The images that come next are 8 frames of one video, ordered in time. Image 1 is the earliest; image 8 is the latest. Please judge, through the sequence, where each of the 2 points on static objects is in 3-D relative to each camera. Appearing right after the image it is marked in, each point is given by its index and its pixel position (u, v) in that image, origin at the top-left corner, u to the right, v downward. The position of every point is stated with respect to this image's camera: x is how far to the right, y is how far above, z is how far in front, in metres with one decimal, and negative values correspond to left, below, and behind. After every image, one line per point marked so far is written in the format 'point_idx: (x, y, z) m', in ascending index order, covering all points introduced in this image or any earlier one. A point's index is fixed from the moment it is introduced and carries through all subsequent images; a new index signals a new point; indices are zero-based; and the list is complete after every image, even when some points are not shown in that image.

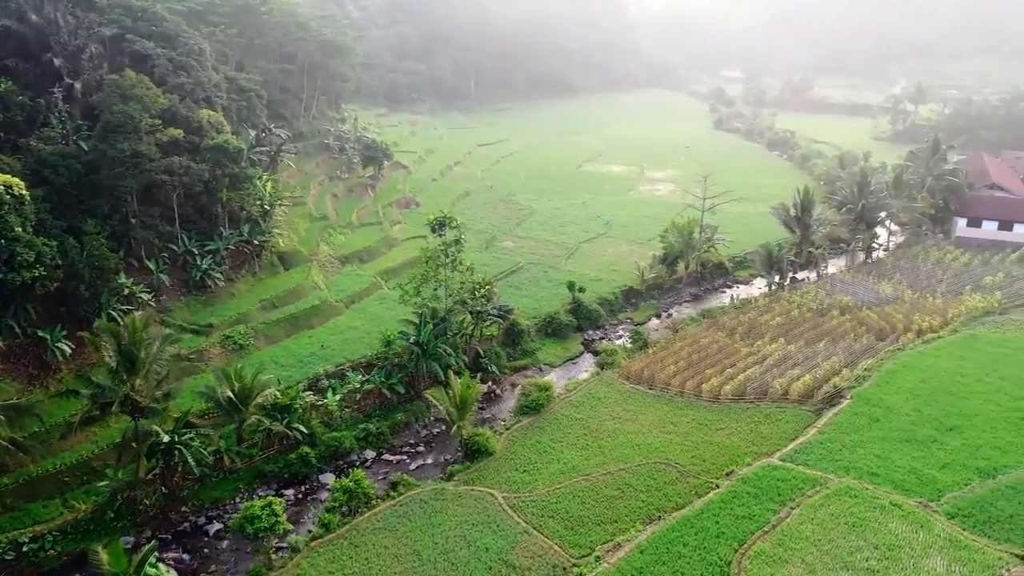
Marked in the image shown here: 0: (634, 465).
0: (+3.4, -4.9, +19.1) m
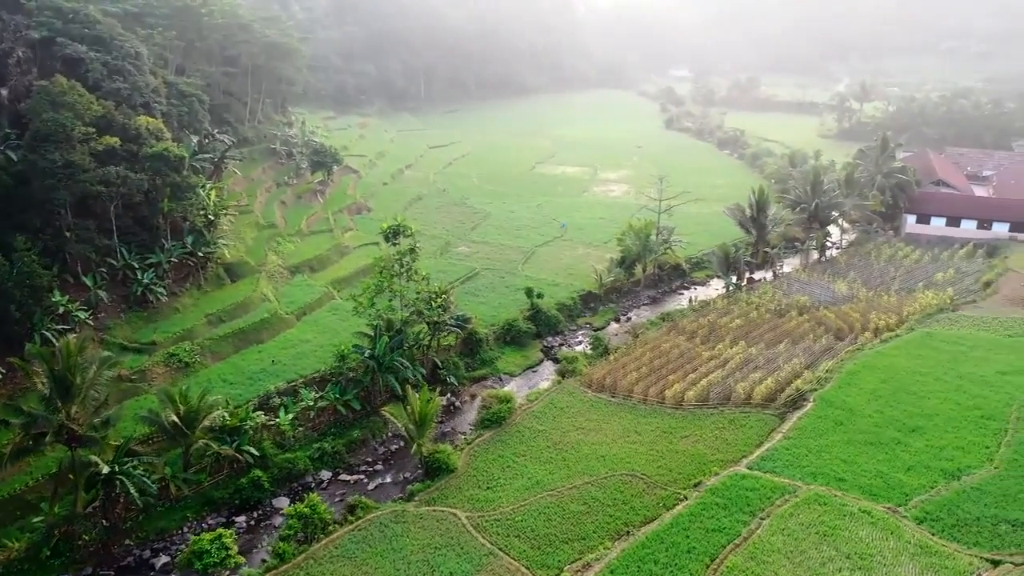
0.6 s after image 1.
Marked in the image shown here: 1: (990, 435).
0: (+2.4, -5.1, +18.6) m
1: (+12.0, -3.8, +17.2) m
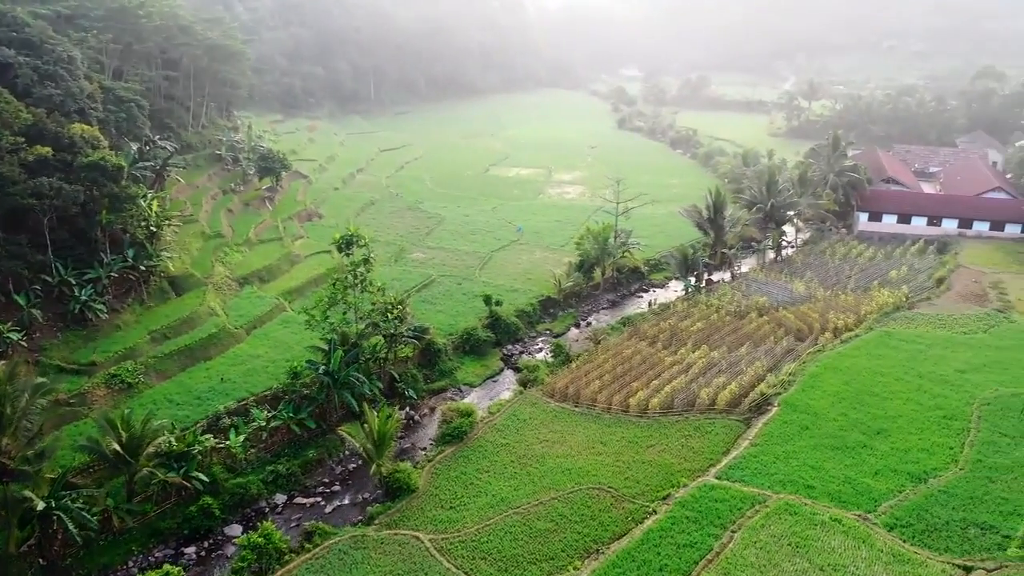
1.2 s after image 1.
0: (+1.4, -5.4, +18.1) m
1: (+11.1, -3.8, +17.3) m
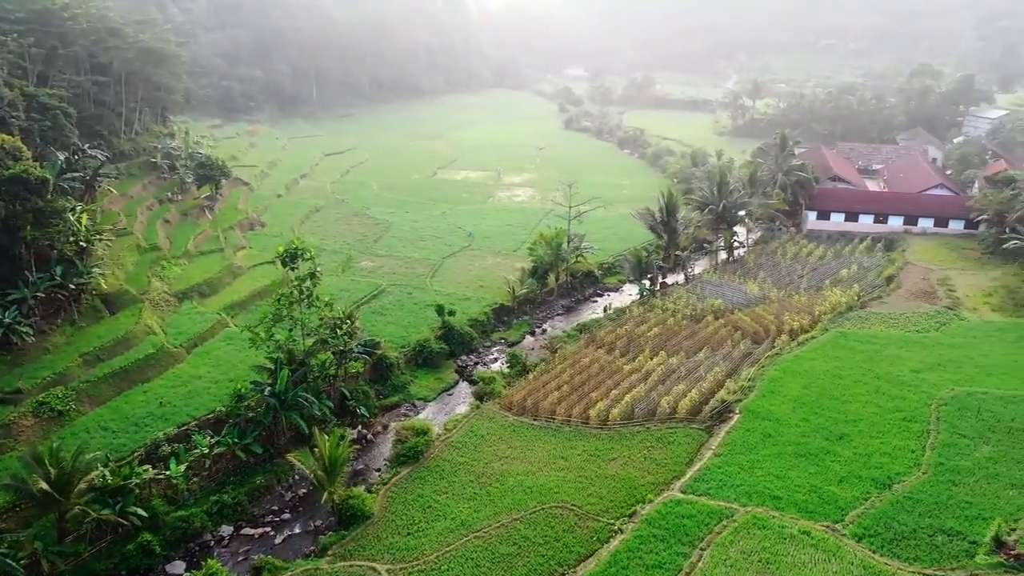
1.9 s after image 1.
0: (+0.4, -5.7, +17.5) m
1: (+10.1, -3.8, +17.3) m
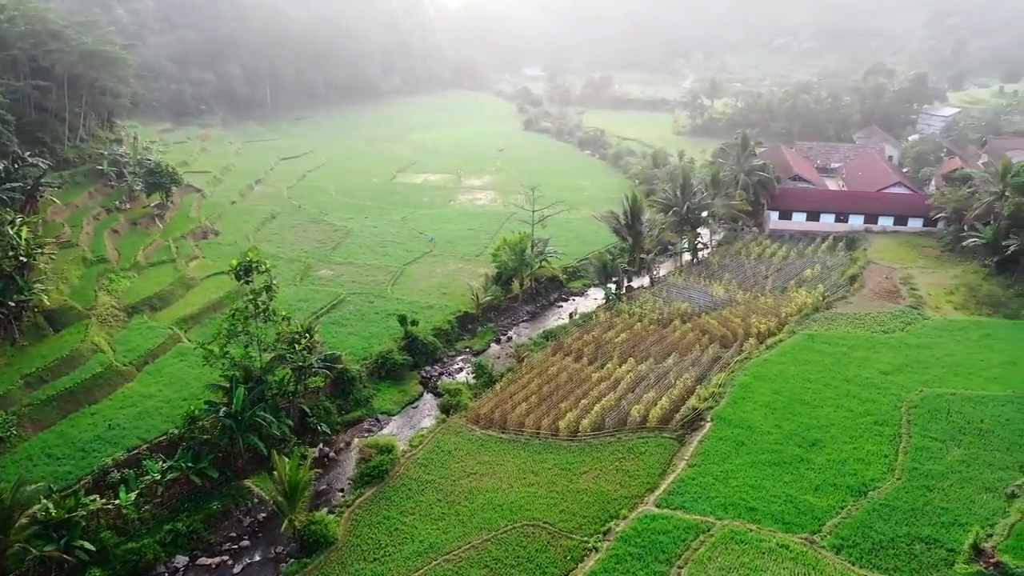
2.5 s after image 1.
0: (-0.3, -6.0, +16.9) m
1: (+9.3, -3.8, +17.2) m
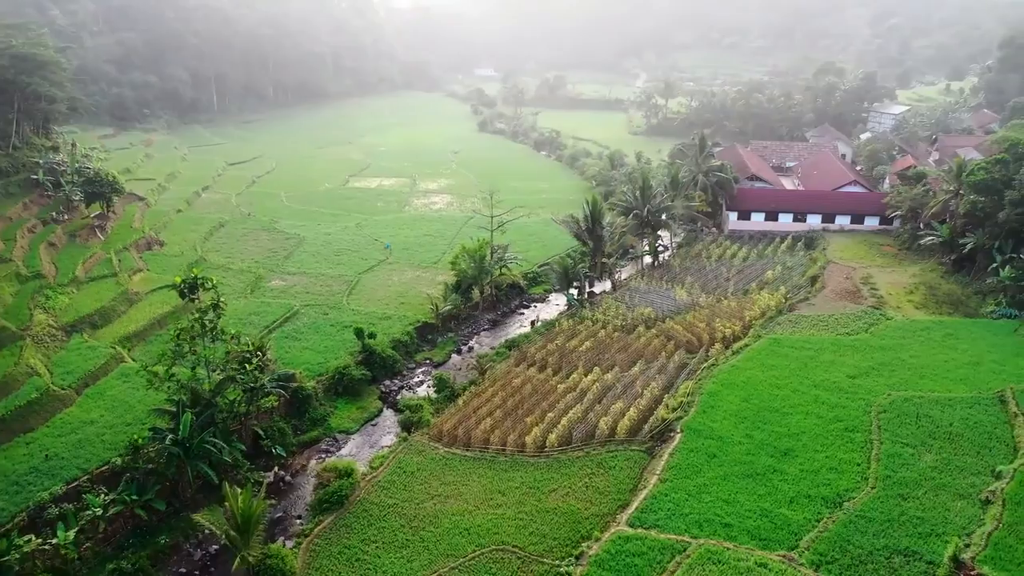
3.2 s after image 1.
0: (-1.1, -6.3, +16.1) m
1: (+8.5, -3.9, +17.0) m
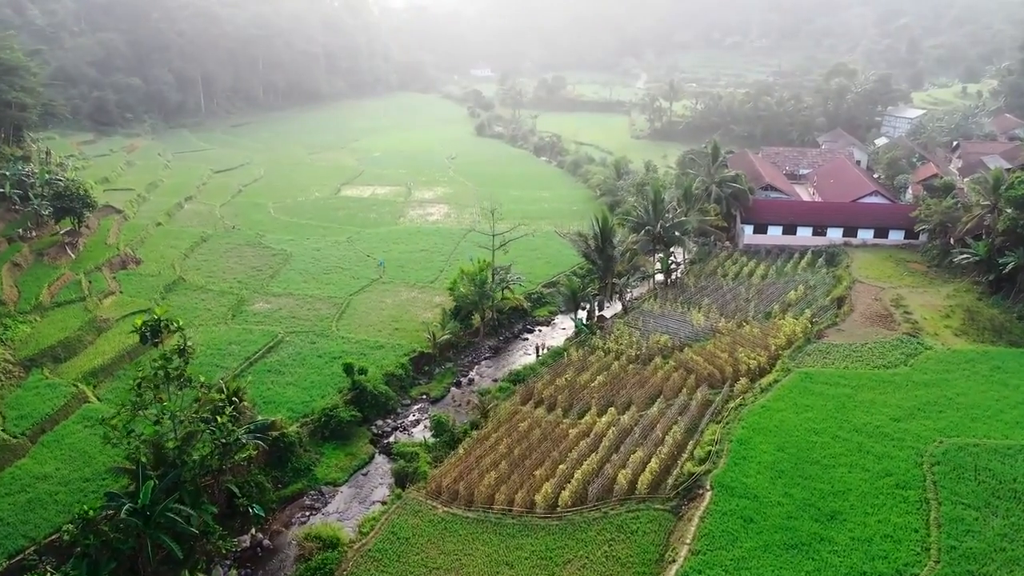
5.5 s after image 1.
0: (-0.8, -7.3, +13.9) m
1: (+8.7, -4.9, +14.8) m
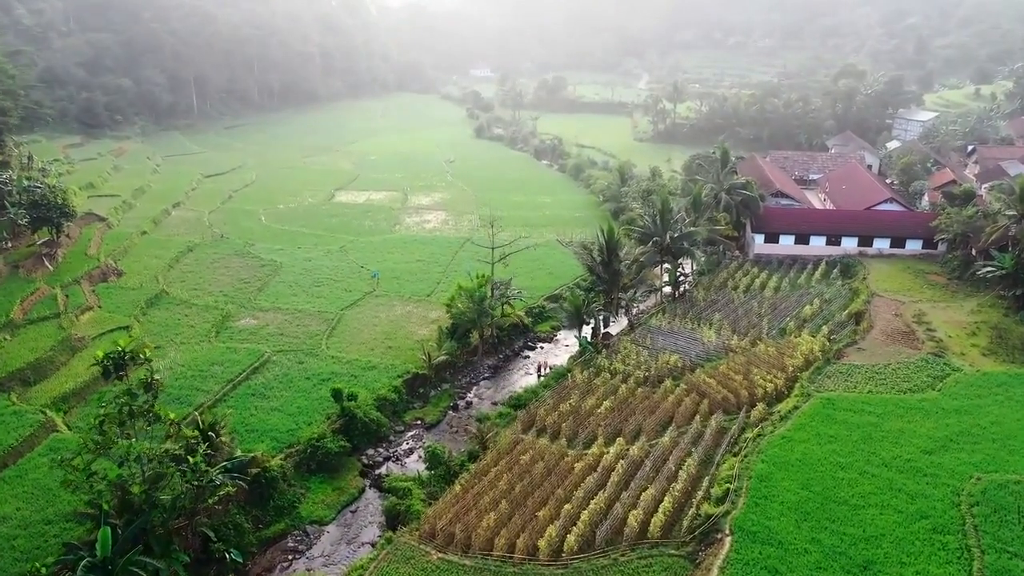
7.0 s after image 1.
0: (-0.8, -7.9, +12.4) m
1: (+8.7, -5.4, +13.4) m
